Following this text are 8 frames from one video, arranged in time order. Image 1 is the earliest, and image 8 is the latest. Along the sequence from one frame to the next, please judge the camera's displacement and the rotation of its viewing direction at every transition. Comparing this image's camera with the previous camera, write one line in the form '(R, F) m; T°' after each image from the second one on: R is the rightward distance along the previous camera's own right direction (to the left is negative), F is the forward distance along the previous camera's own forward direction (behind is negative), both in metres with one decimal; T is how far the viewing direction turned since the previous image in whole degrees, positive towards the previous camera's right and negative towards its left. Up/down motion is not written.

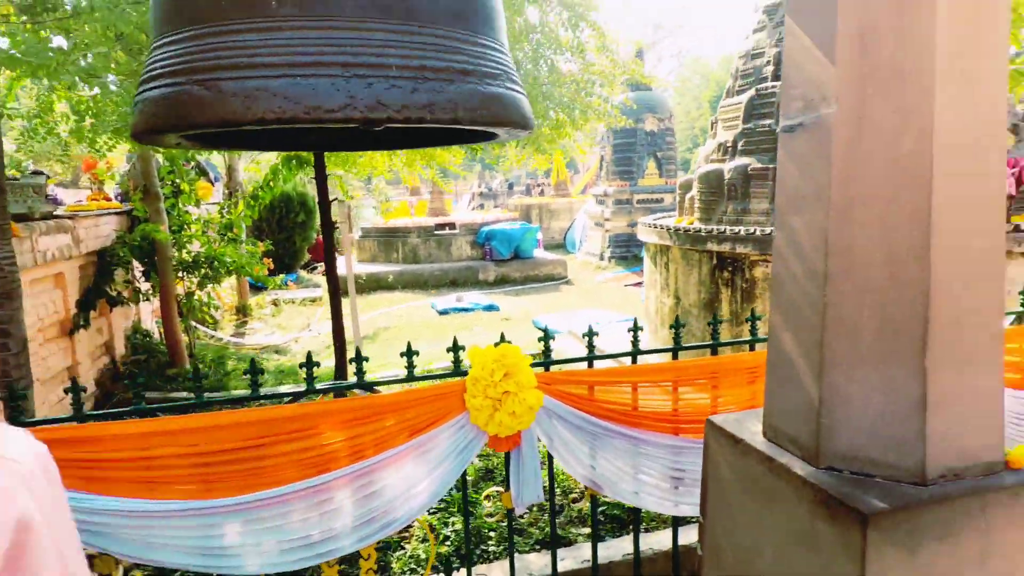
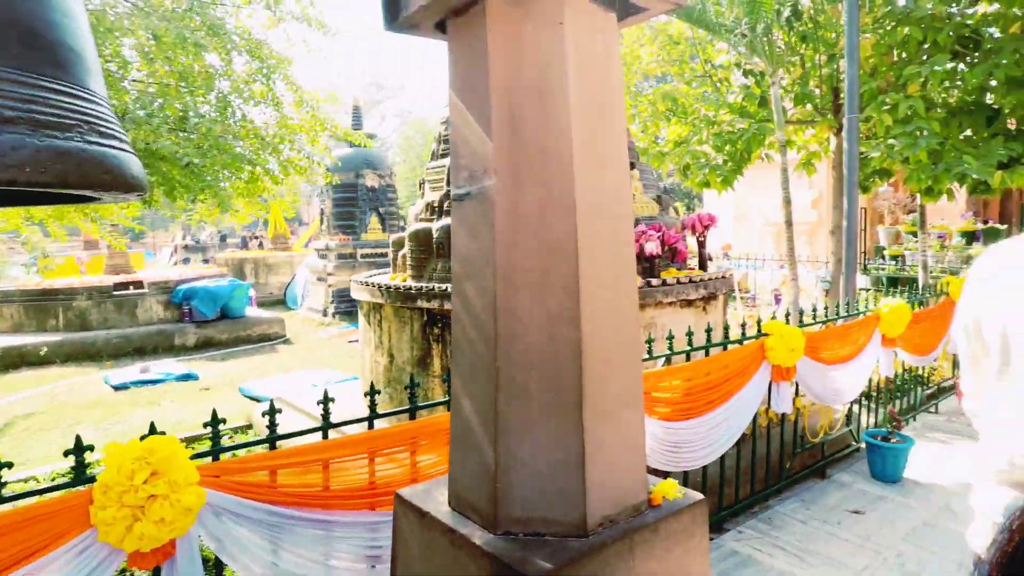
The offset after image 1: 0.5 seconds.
(+0.3, +0.1) m; +23°
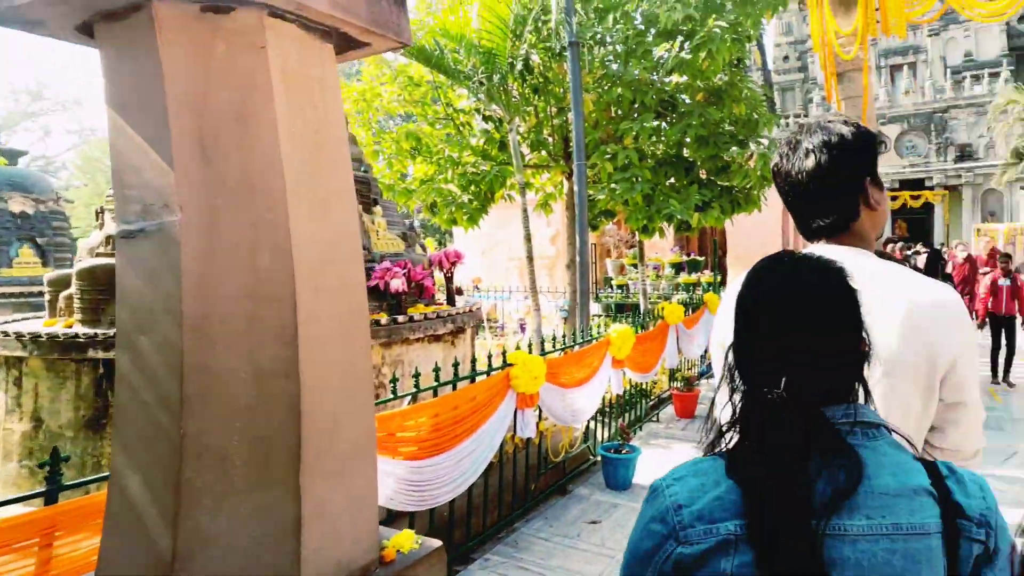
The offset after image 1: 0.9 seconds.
(+0.2, 0.0) m; +21°
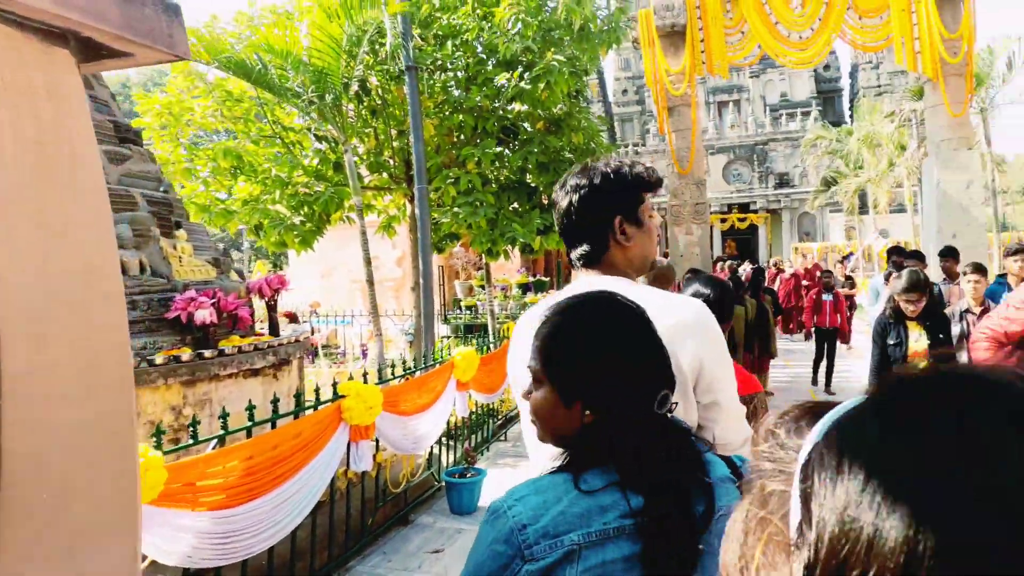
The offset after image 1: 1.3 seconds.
(+0.3, 0.0) m; +12°
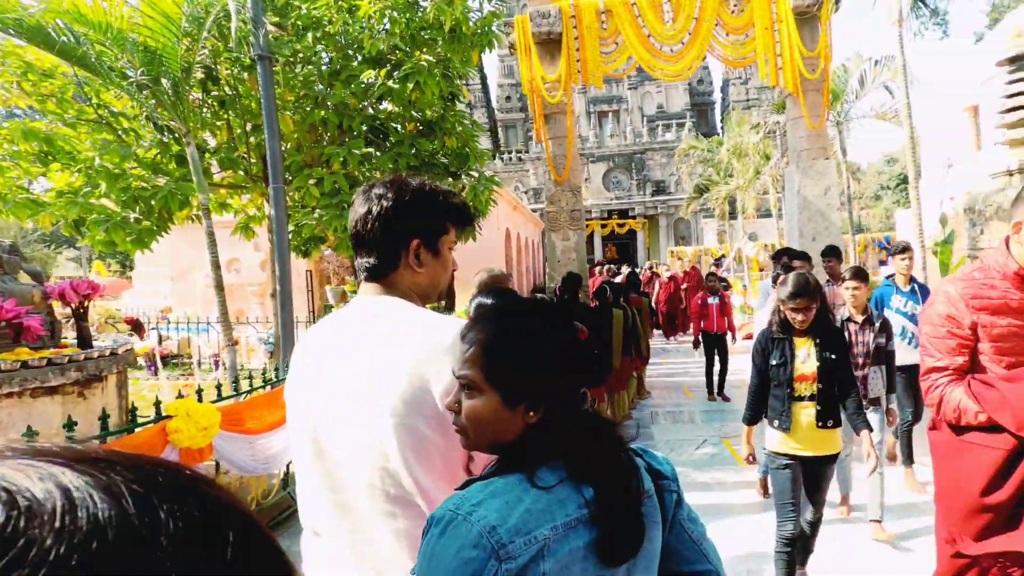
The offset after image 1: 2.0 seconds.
(+0.2, +0.1) m; +10°
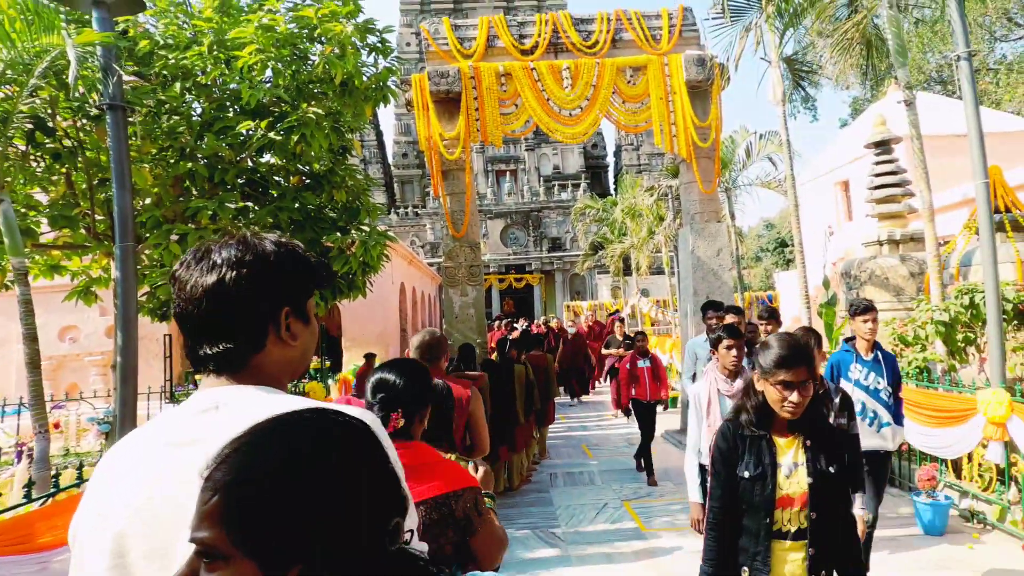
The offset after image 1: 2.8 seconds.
(0.0, +0.5) m; +10°
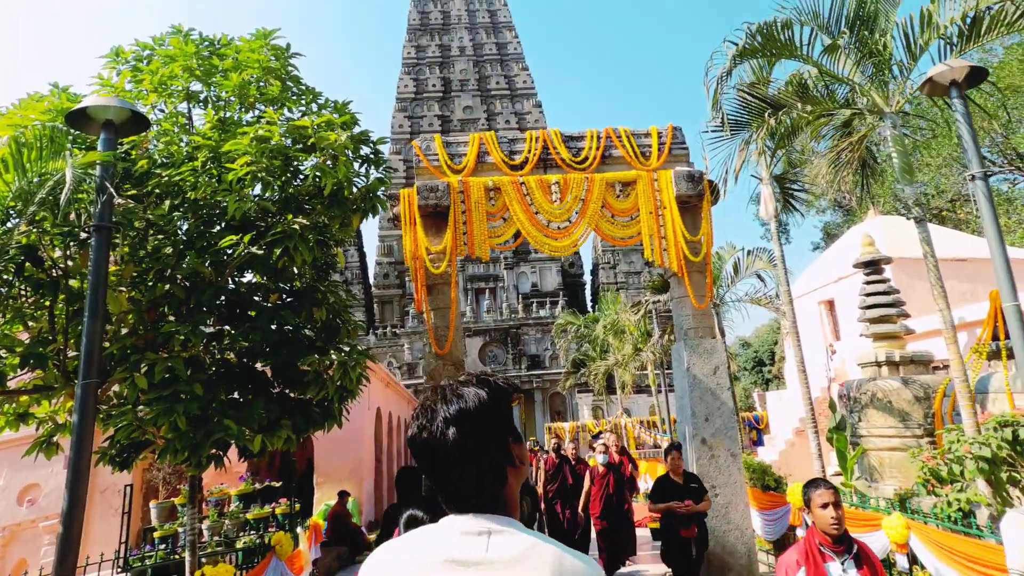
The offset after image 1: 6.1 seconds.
(-0.2, +0.5) m; +3°
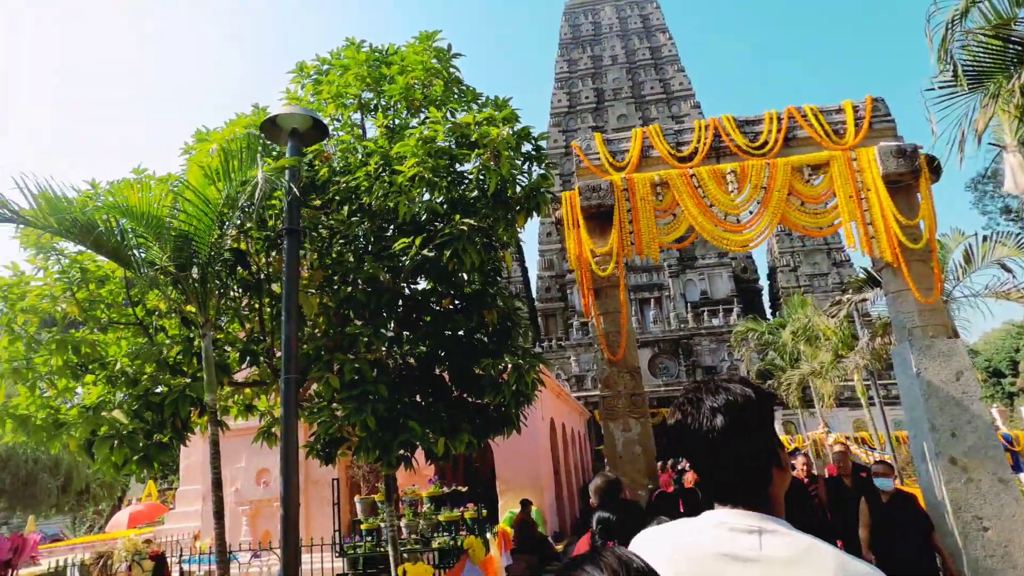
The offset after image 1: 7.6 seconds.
(-0.1, +0.3) m; -15°
